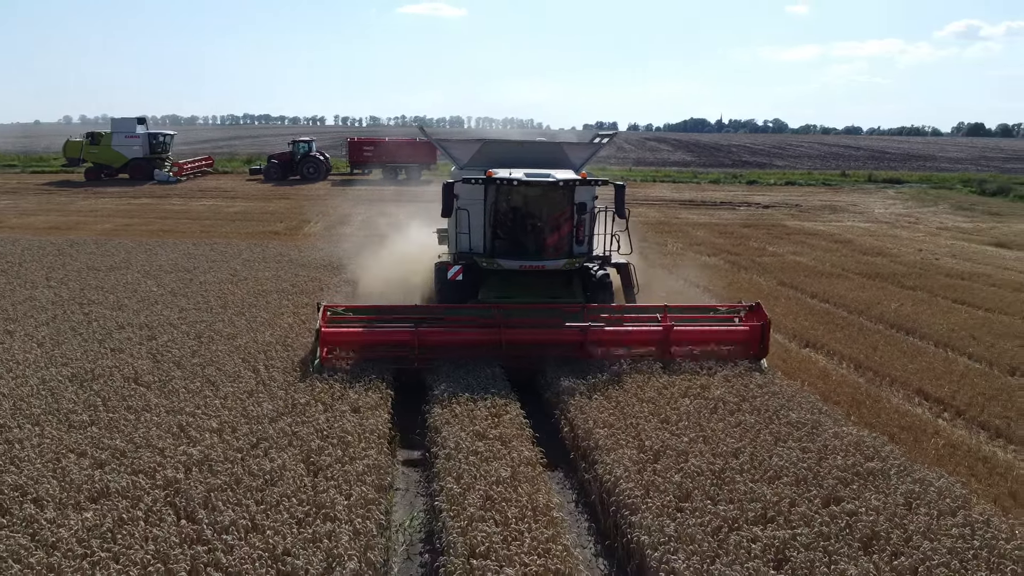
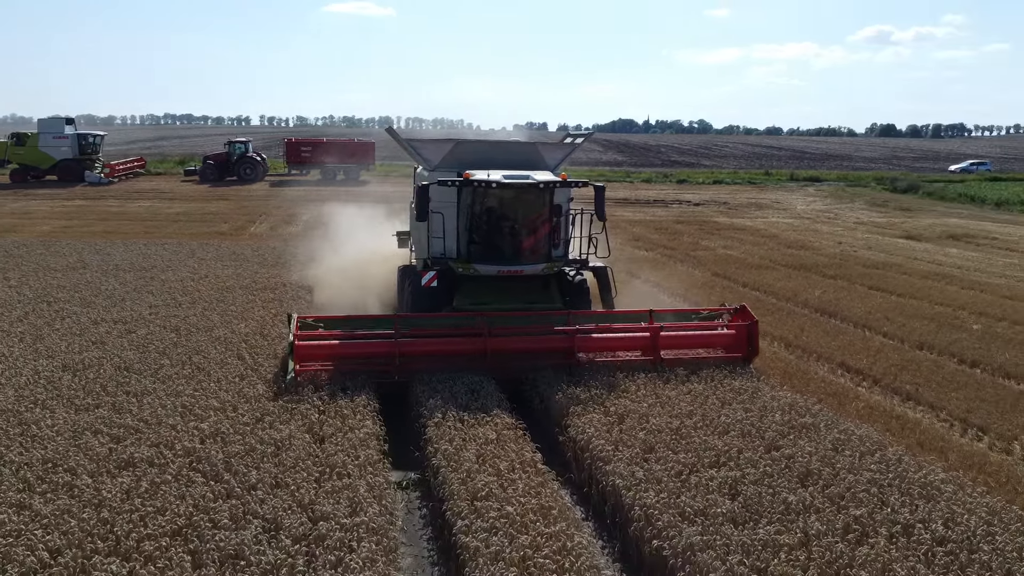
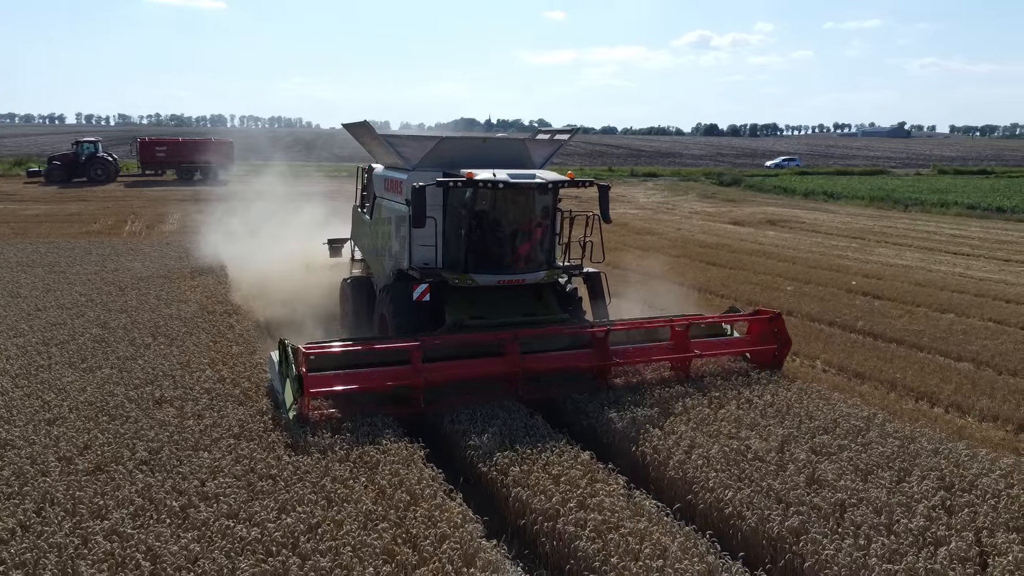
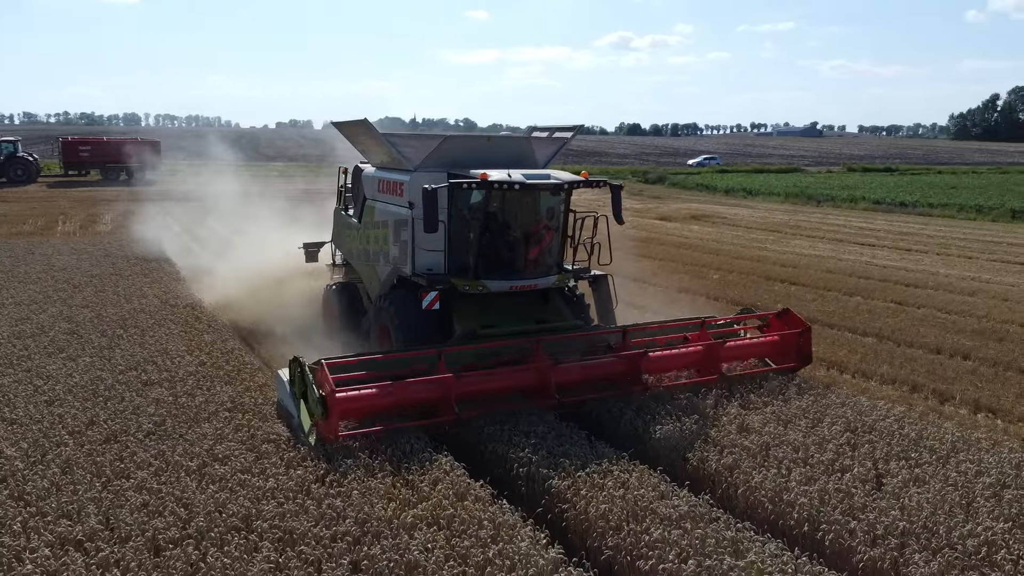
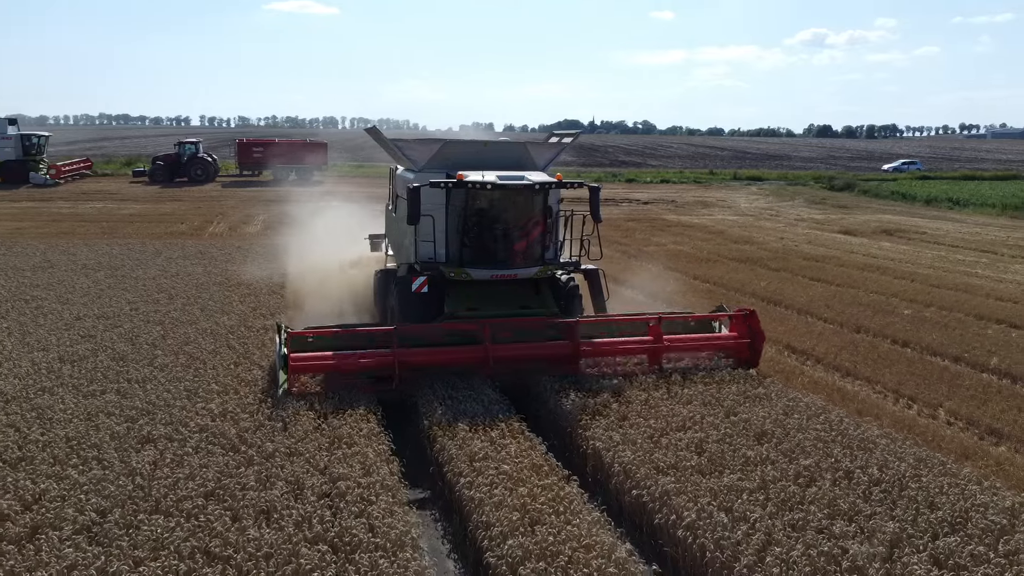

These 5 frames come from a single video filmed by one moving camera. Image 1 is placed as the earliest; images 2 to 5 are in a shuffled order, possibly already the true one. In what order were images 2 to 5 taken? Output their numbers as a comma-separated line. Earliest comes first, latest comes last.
2, 5, 3, 4
